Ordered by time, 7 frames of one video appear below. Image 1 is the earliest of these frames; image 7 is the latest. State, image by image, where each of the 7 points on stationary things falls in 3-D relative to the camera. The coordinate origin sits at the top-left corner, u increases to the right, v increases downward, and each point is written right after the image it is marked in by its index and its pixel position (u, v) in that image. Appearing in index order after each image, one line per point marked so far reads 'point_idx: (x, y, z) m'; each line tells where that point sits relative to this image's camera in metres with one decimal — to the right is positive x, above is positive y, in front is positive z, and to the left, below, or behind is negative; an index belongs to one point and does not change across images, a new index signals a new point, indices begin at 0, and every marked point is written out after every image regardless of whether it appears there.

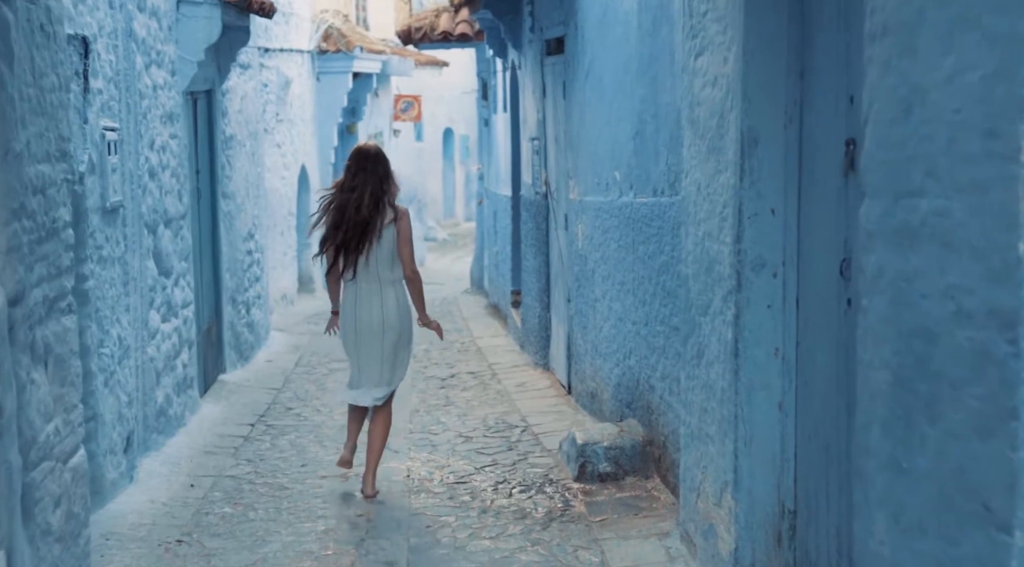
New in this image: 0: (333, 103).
0: (-2.5, +2.6, +19.6) m
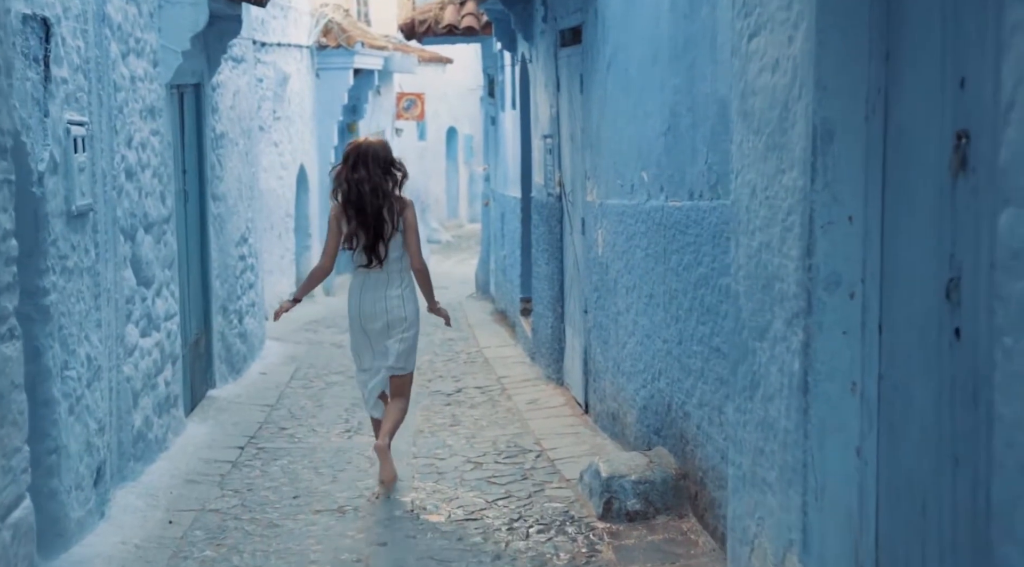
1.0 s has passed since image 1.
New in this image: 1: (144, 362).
0: (-2.4, +2.5, +18.9) m
1: (-2.0, -0.4, +7.4) m
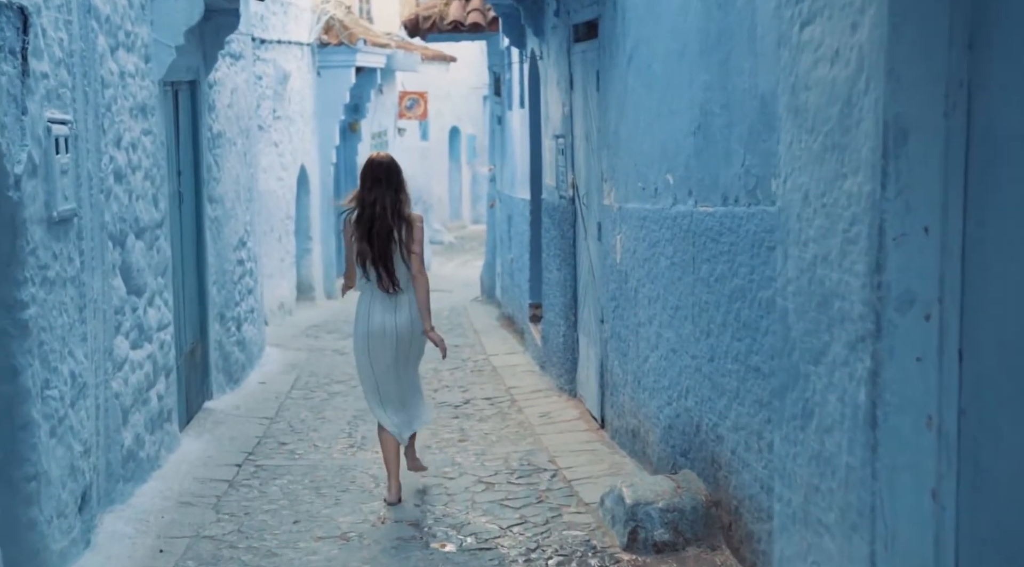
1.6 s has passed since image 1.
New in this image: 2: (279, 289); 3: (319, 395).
0: (-2.4, +2.5, +18.5) m
1: (-1.9, -0.5, +7.0) m
2: (-2.6, -0.1, +15.4) m
3: (-1.5, -0.8, +10.4) m
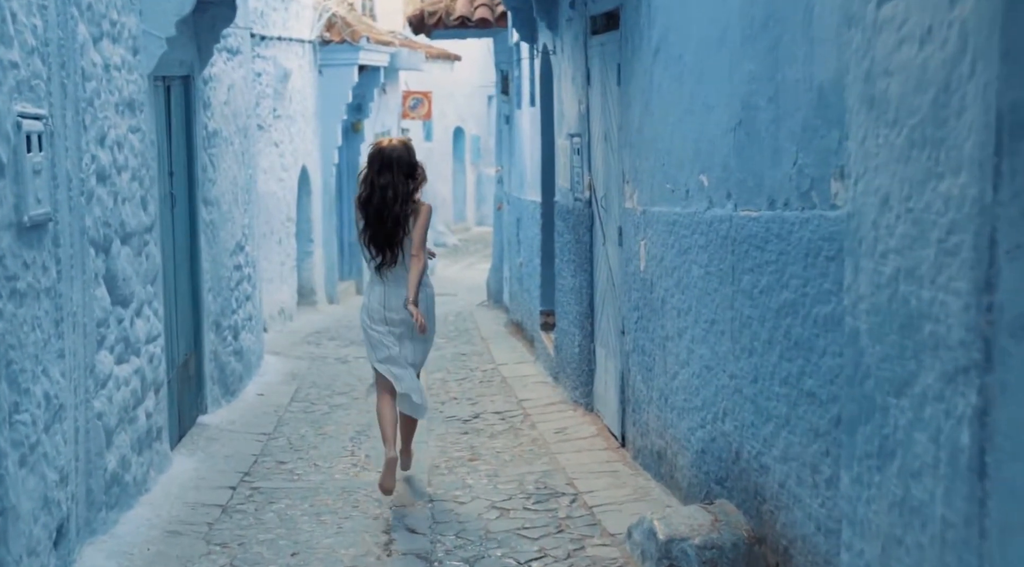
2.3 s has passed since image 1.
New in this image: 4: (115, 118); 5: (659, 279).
0: (-2.3, +2.4, +17.9) m
1: (-1.8, -0.5, +6.5) m
2: (-2.5, -0.1, +14.9) m
3: (-1.4, -0.9, +9.9) m
4: (-1.9, +0.8, +6.5) m
5: (+0.7, 0.0, +6.5) m
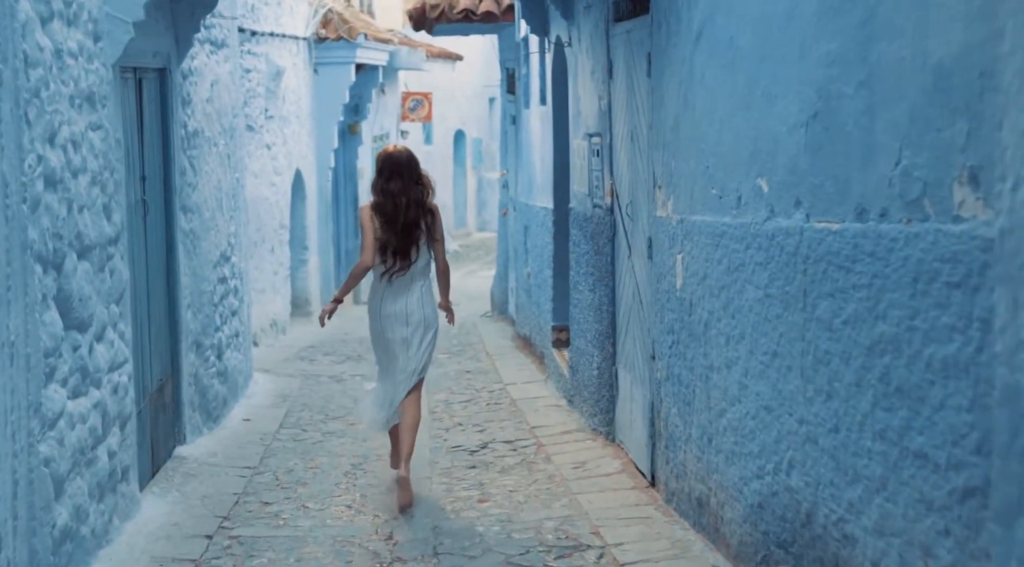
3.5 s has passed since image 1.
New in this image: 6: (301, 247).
0: (-2.2, +2.3, +17.1) m
1: (-1.8, -0.6, +5.6) m
2: (-2.5, -0.2, +14.0) m
3: (-1.3, -1.0, +9.0) m
4: (-1.8, +0.7, +5.6) m
5: (+0.8, -0.1, +5.6) m
6: (-2.4, +0.4, +16.0) m
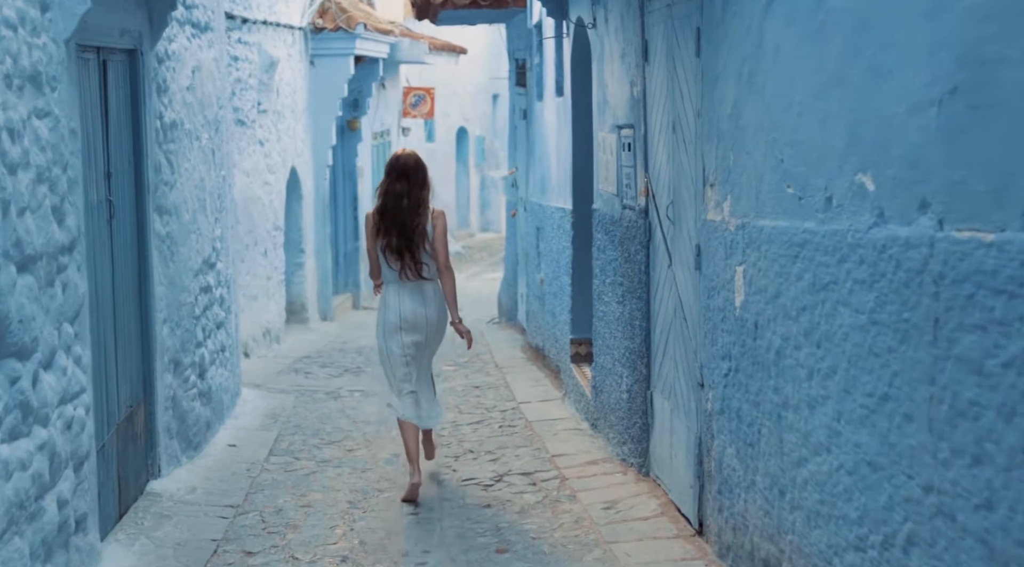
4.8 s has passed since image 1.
0: (-2.1, +2.2, +16.1) m
1: (-1.7, -0.7, +4.6) m
2: (-2.4, -0.3, +13.0) m
3: (-1.2, -1.0, +8.0) m
4: (-1.7, +0.6, +4.6) m
5: (+0.9, -0.1, +4.6) m
6: (-2.3, +0.4, +15.0) m
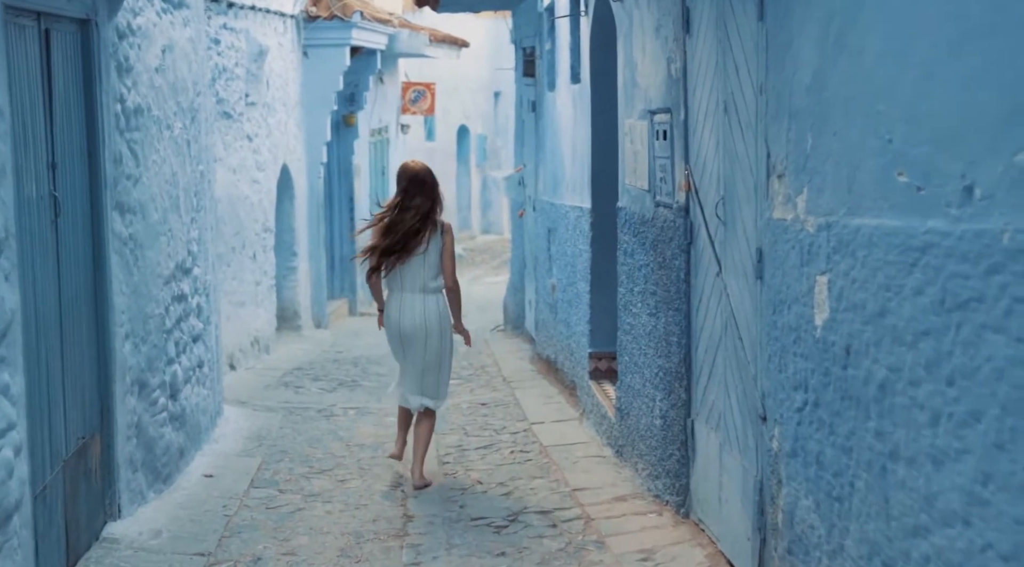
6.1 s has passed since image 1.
0: (-2.0, +2.2, +15.1) m
1: (-1.6, -0.7, +3.6) m
2: (-2.3, -0.3, +12.0) m
3: (-1.1, -1.1, +7.0) m
4: (-1.6, +0.6, +3.6) m
5: (+0.9, -0.2, +3.6) m
6: (-2.3, +0.3, +14.0) m
